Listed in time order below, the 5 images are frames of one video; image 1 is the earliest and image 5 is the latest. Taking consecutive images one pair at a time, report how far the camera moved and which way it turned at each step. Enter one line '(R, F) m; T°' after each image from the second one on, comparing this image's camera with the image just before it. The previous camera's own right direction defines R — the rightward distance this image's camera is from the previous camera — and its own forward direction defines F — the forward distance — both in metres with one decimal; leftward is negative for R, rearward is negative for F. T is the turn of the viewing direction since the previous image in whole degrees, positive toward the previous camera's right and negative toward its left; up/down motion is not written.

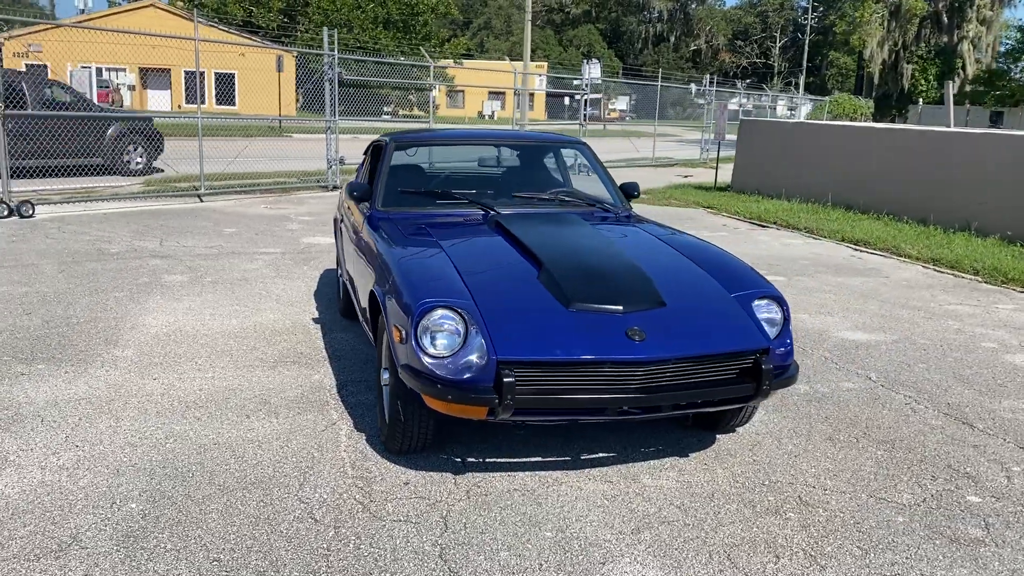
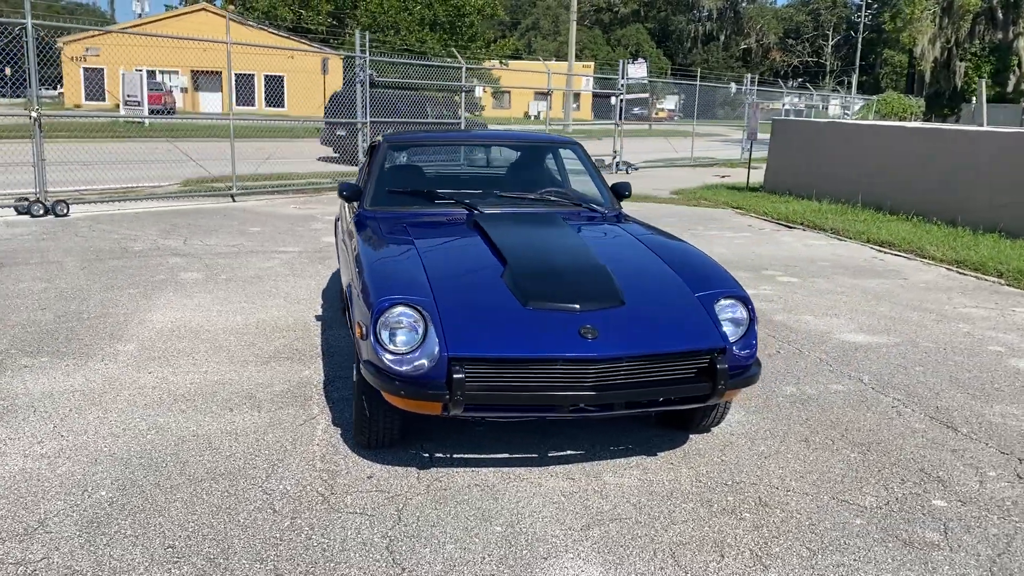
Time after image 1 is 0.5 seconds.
(+0.3, 0.0) m; -3°
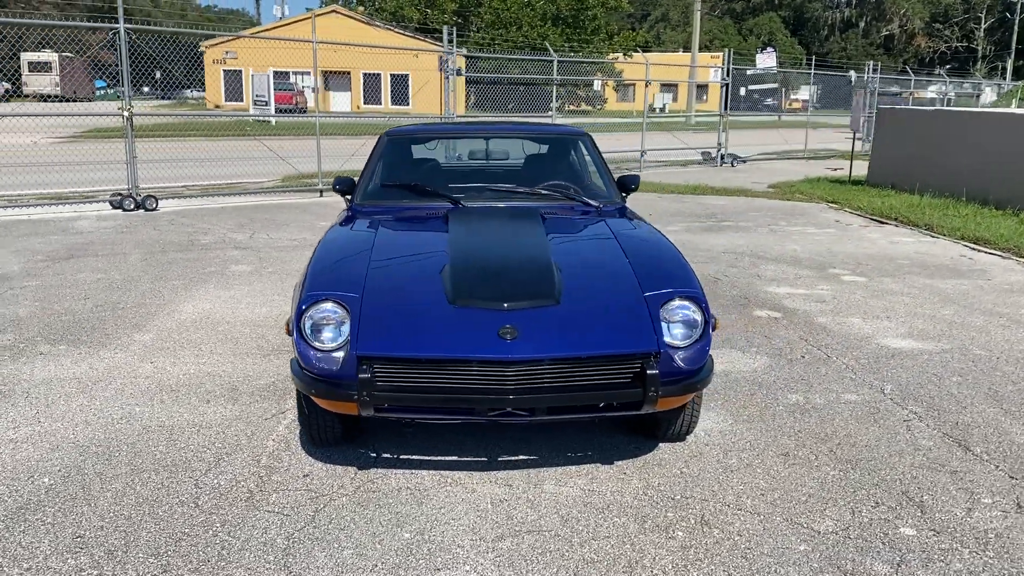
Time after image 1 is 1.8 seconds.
(+0.7, +0.2) m; -8°
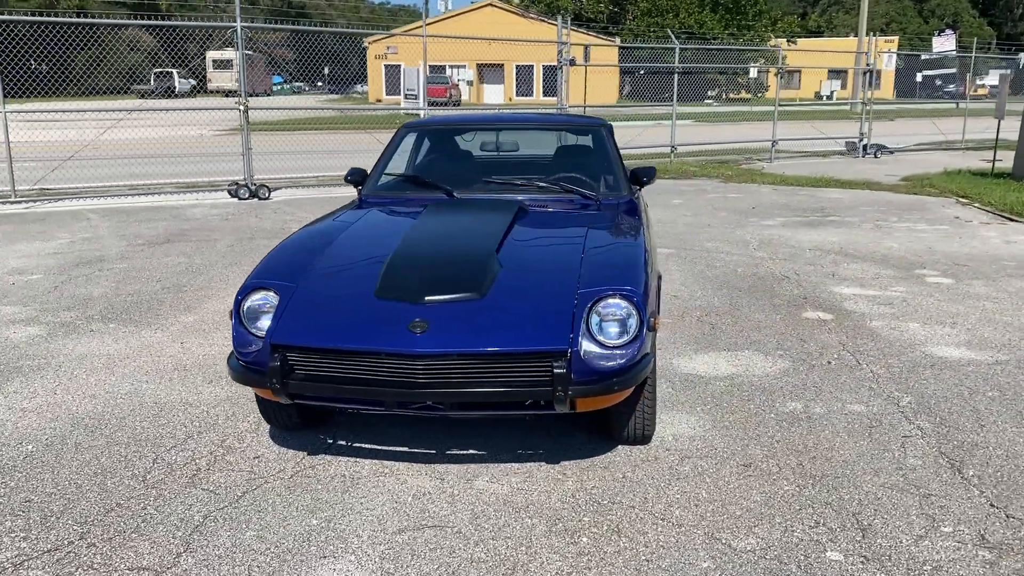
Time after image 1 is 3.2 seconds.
(+0.8, +0.1) m; -10°
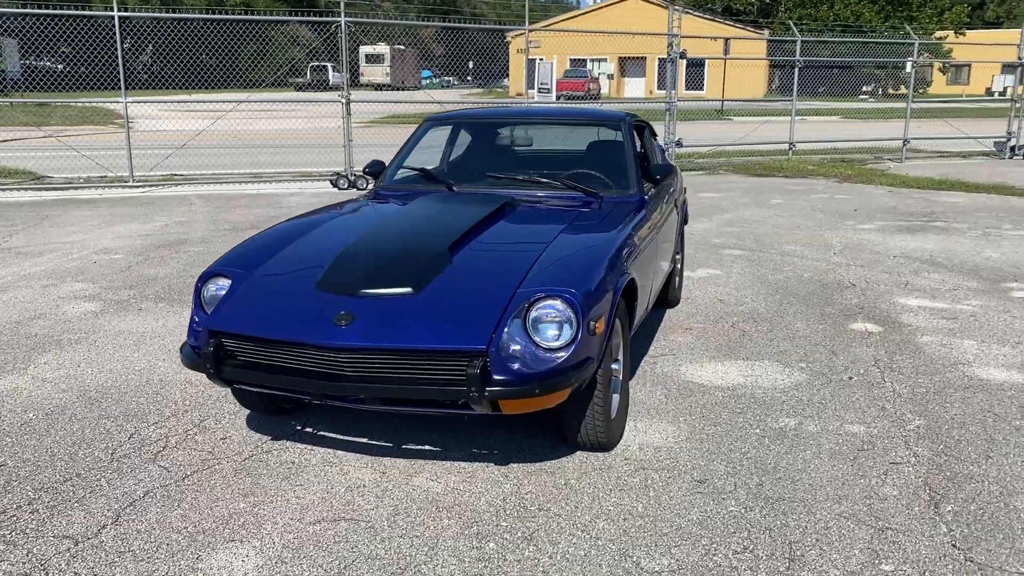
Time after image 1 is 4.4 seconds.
(+0.7, +0.1) m; -9°
